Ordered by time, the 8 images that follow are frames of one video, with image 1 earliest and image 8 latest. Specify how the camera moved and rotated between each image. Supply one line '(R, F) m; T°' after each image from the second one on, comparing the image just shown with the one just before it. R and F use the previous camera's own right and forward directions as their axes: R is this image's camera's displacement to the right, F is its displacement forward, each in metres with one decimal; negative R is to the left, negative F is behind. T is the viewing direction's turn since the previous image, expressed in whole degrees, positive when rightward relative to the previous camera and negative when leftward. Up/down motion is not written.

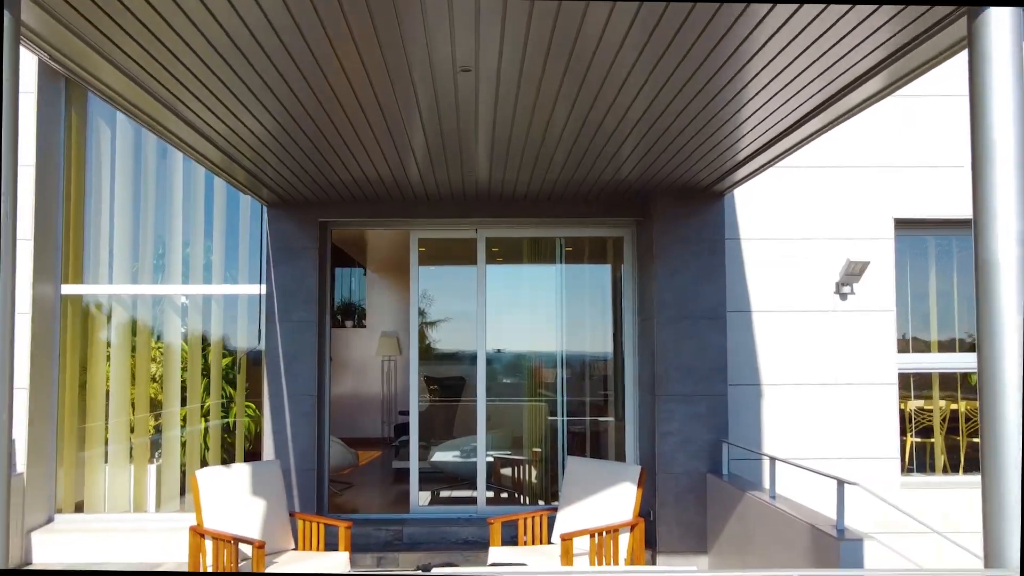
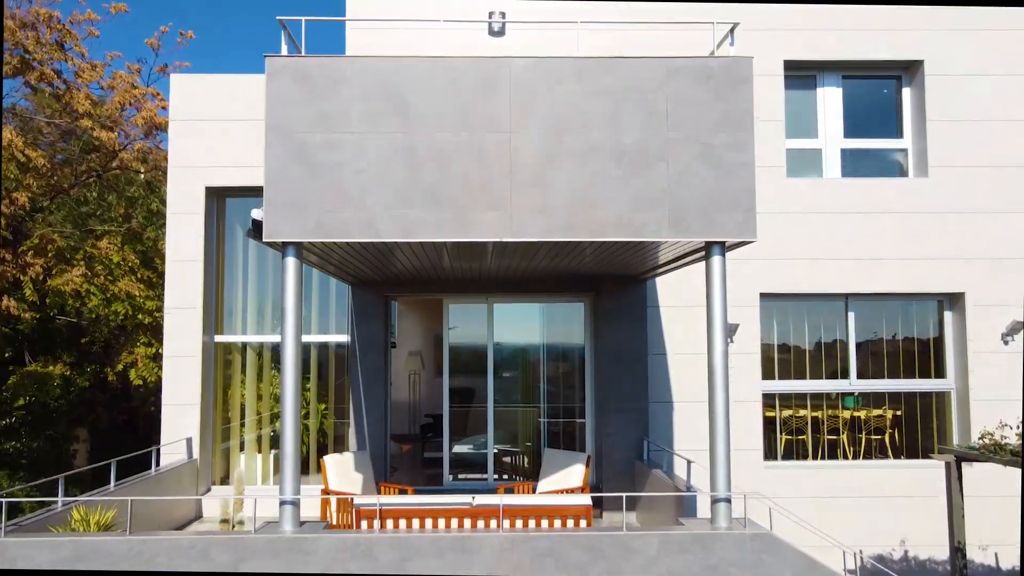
(0.0, -2.5) m; 0°
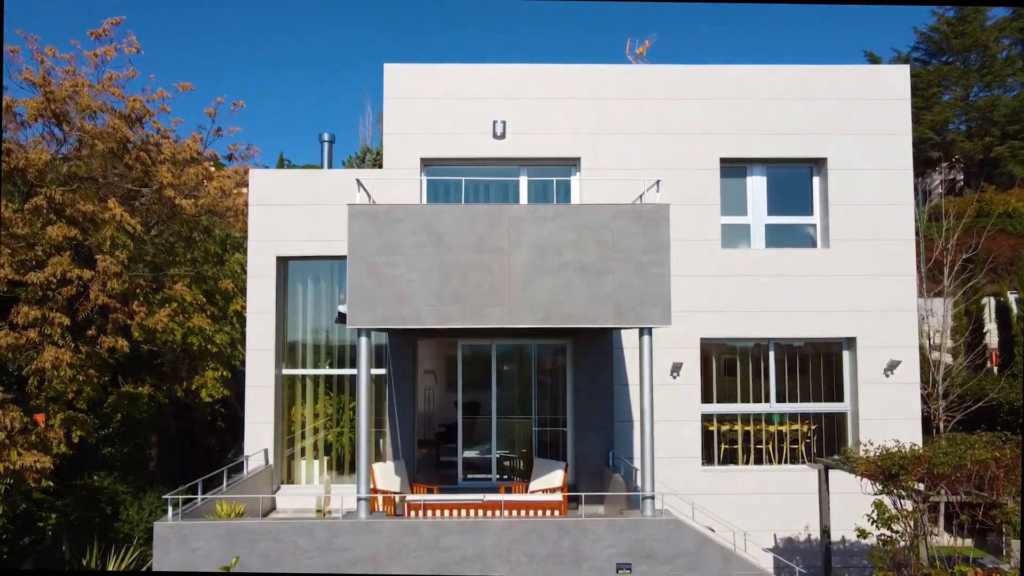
(0.0, -2.2) m; 0°
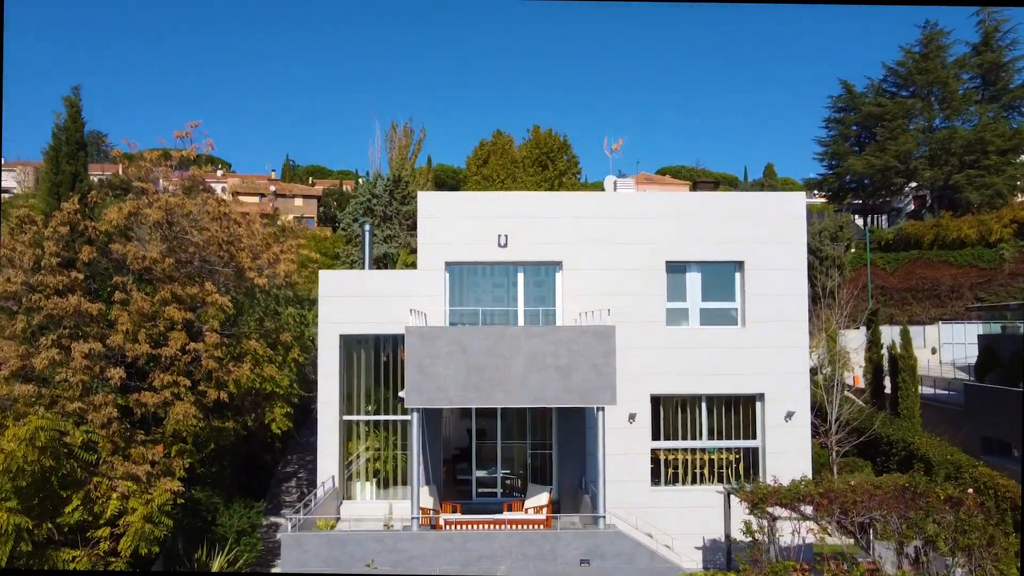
(0.0, -3.4) m; 0°
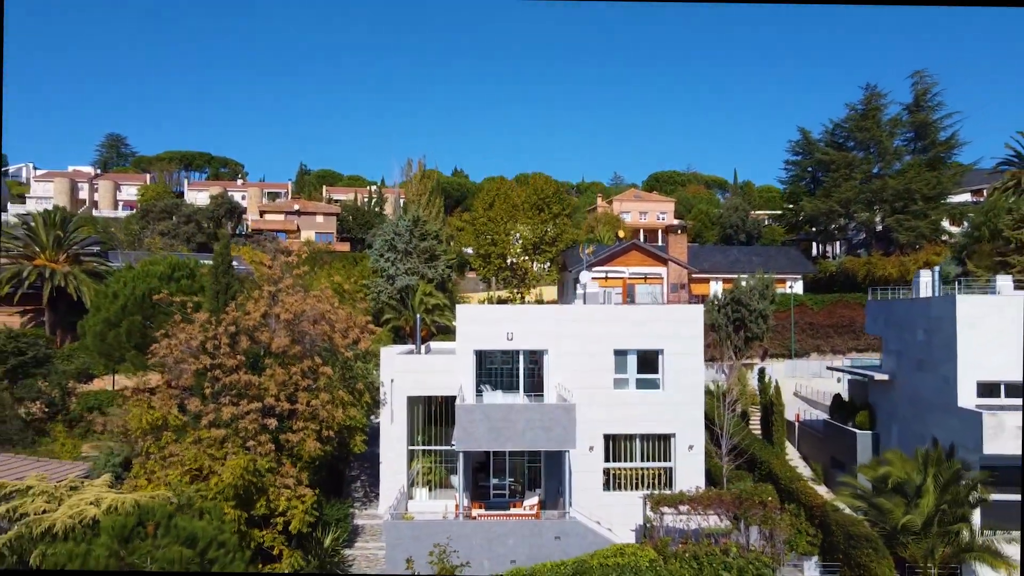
(-0.1, -7.5) m; 0°
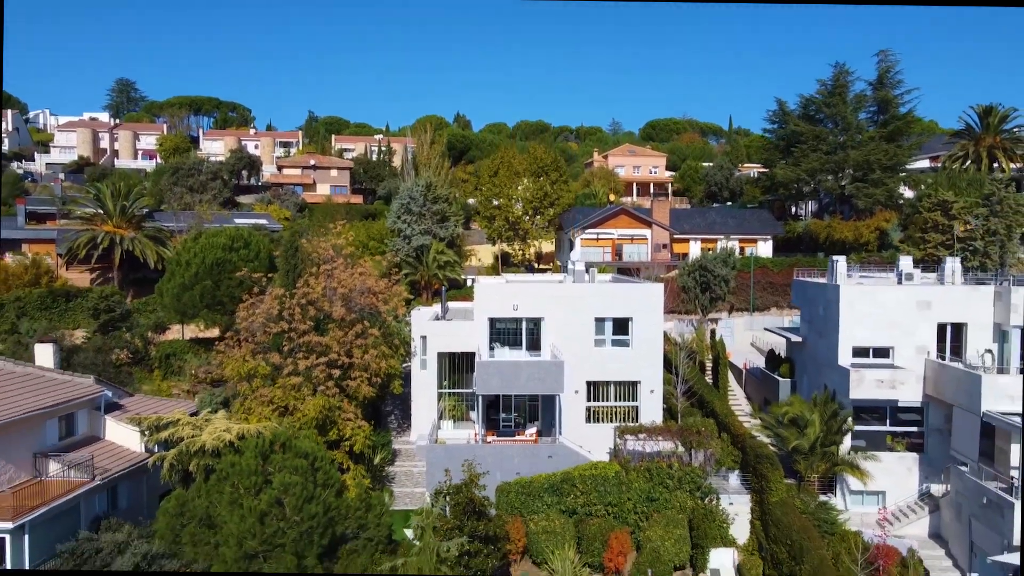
(-0.2, -6.2) m; 0°
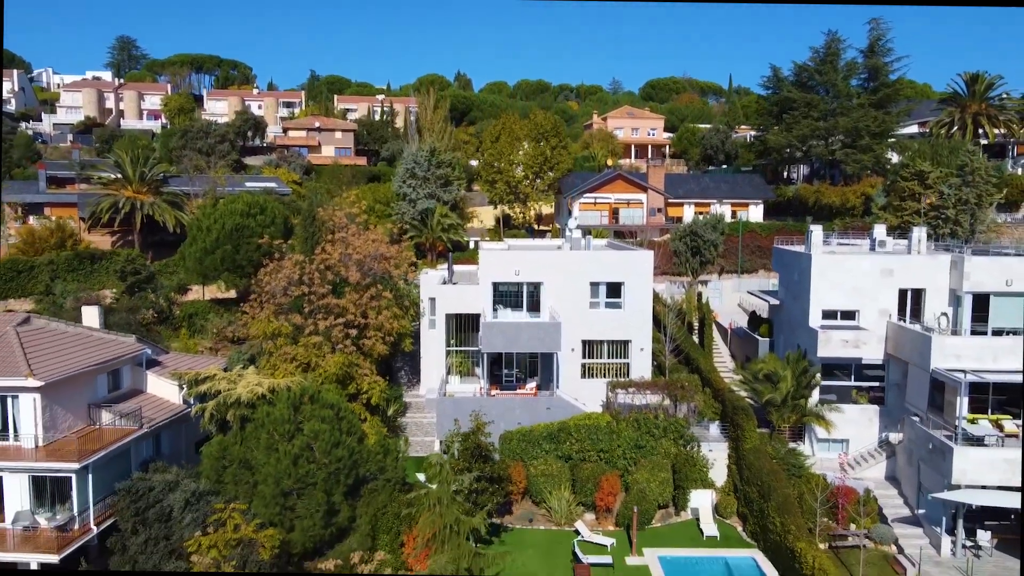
(-0.1, -2.3) m; 0°
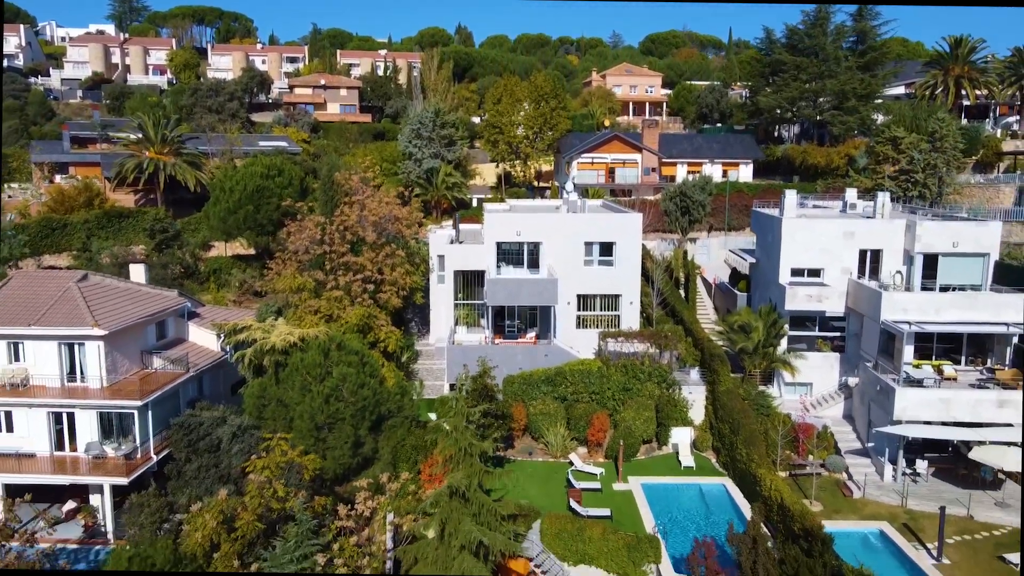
(-0.1, -3.0) m; 0°
